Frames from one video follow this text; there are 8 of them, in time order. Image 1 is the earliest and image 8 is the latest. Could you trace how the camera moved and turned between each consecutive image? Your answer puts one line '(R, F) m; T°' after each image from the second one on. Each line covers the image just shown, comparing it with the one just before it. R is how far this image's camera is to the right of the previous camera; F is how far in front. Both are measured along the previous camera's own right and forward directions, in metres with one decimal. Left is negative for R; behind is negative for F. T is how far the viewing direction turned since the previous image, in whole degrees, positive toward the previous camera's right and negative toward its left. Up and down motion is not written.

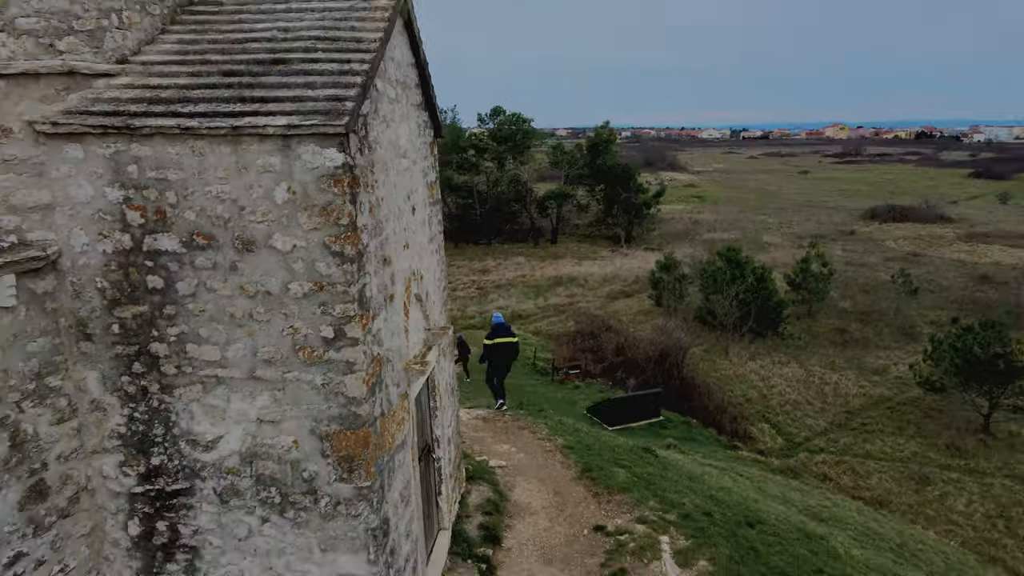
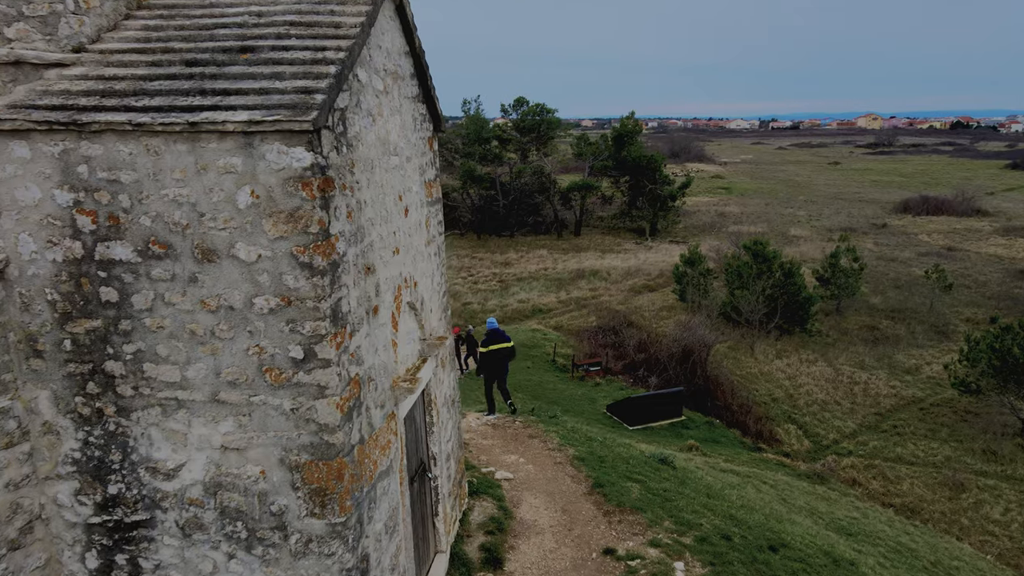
(+0.2, +0.5) m; -2°
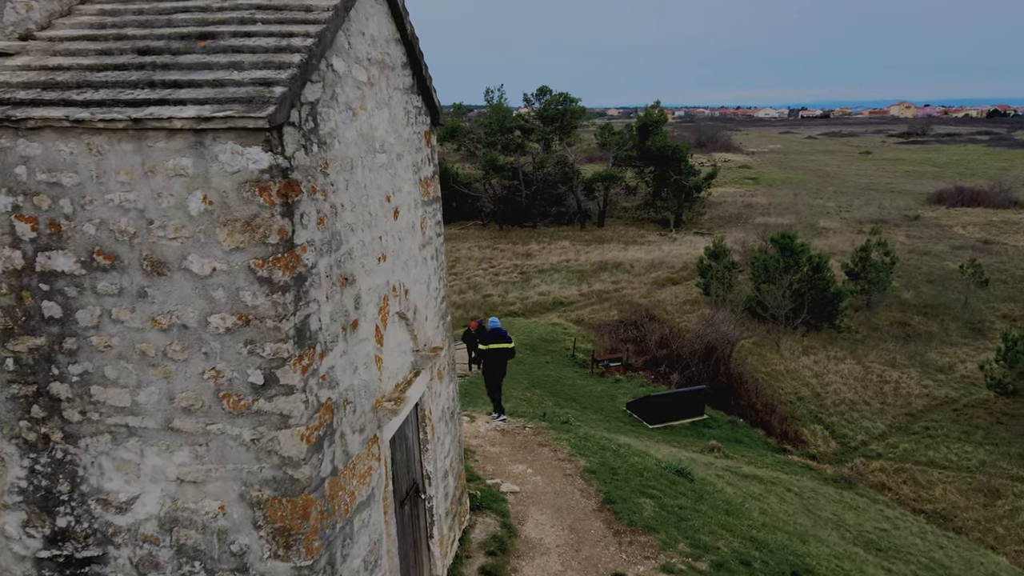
(+0.2, +0.4) m; -2°
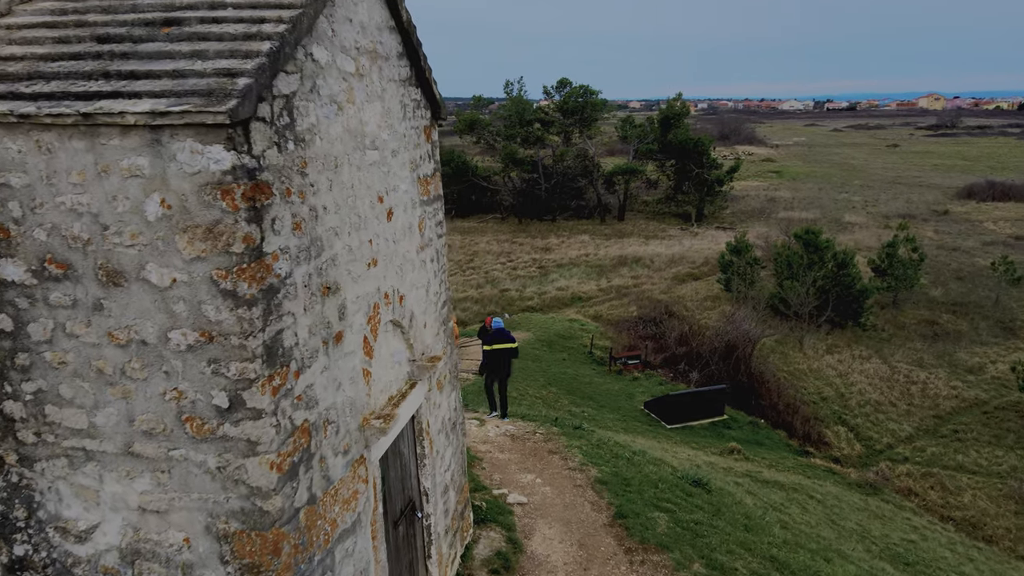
(+0.1, +0.3) m; -2°
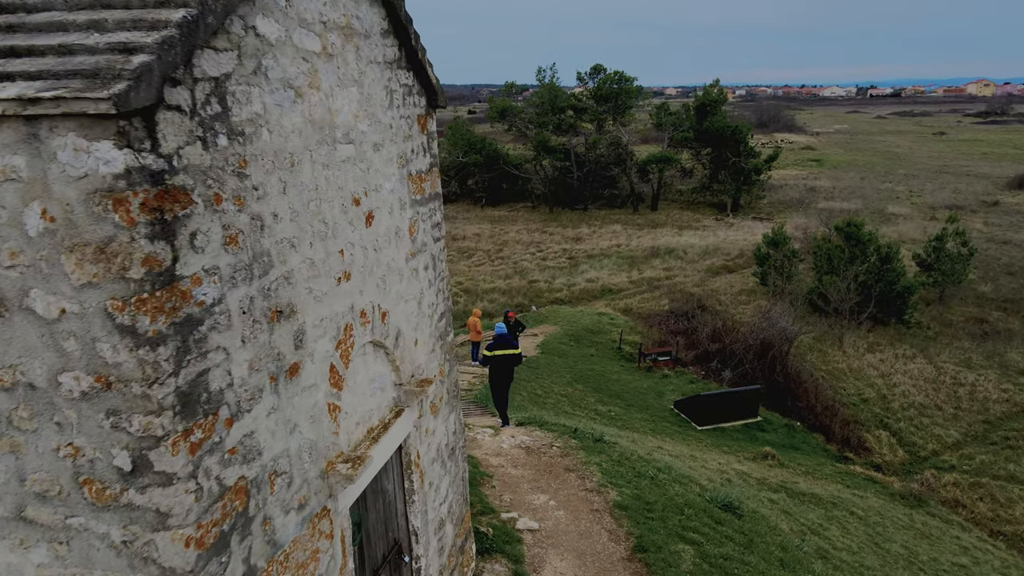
(+0.2, +0.7) m; -3°
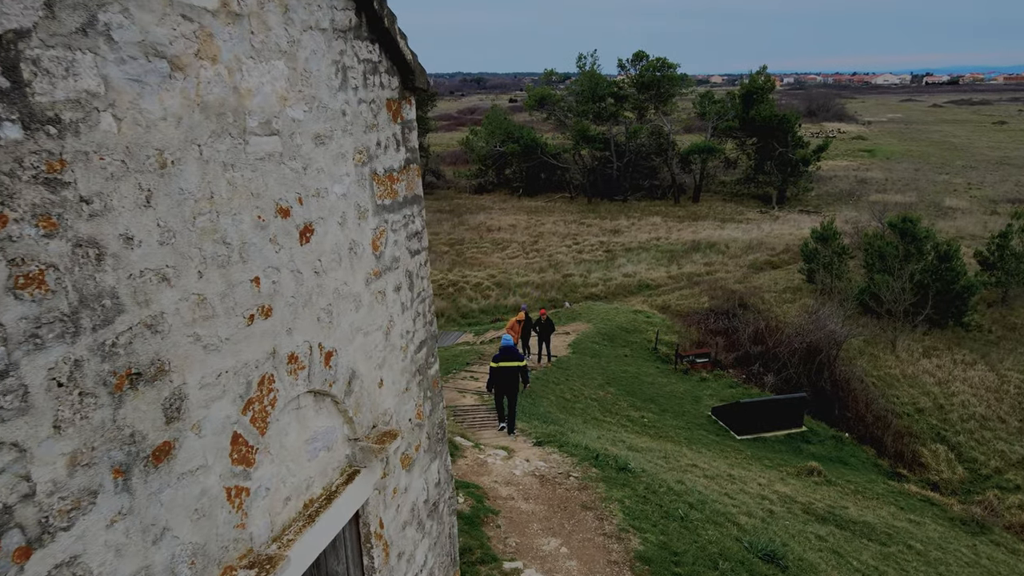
(+0.3, +0.9) m; -3°
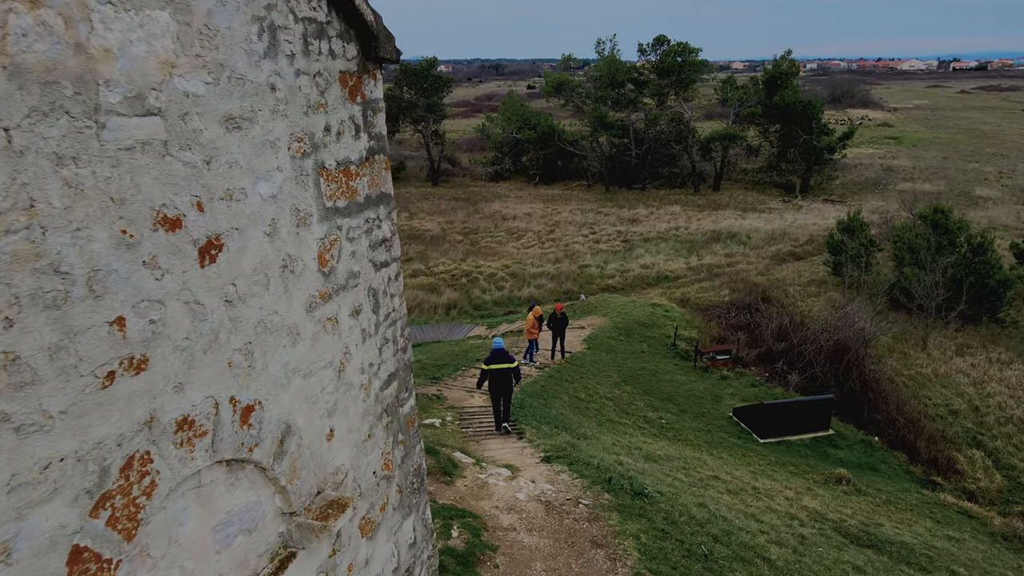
(+0.1, +0.8) m; -1°
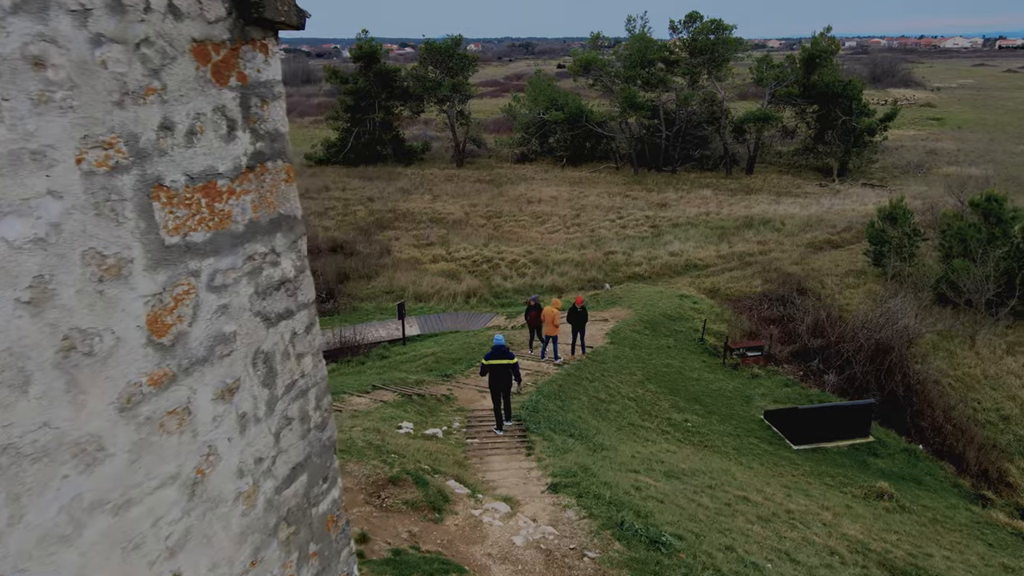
(+0.2, +1.0) m; -2°
